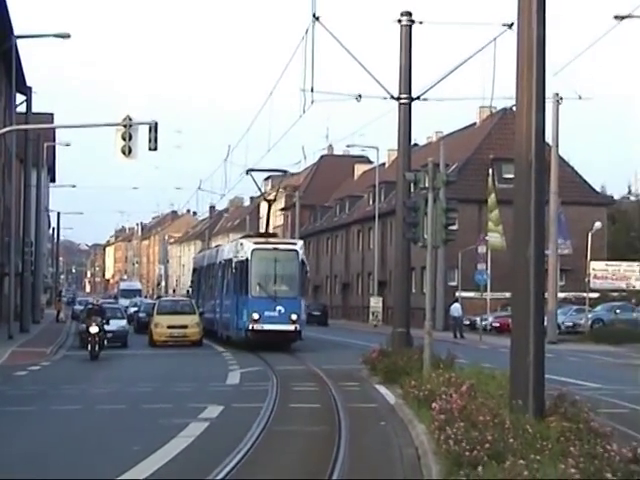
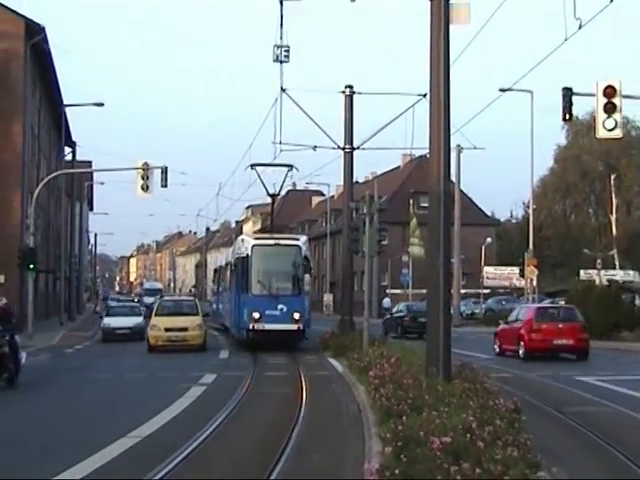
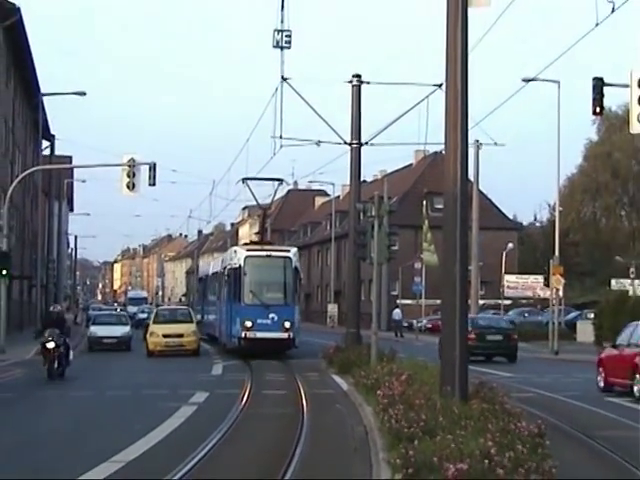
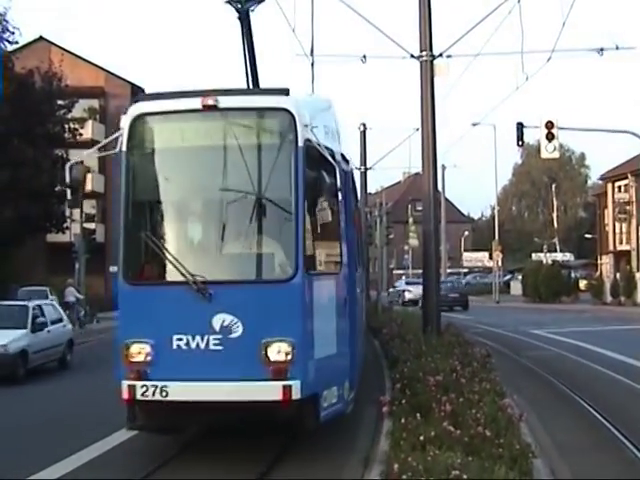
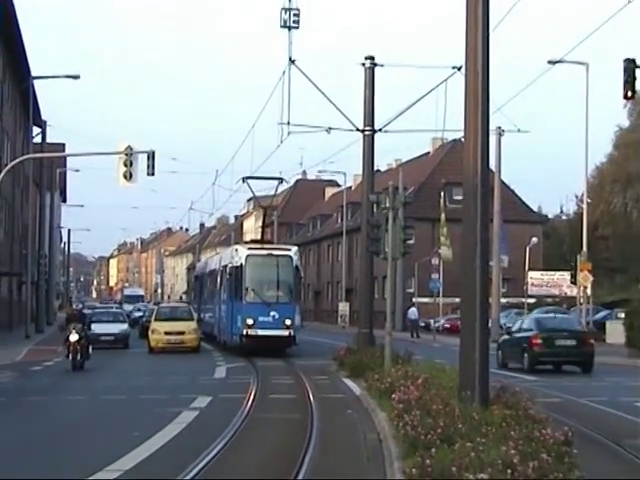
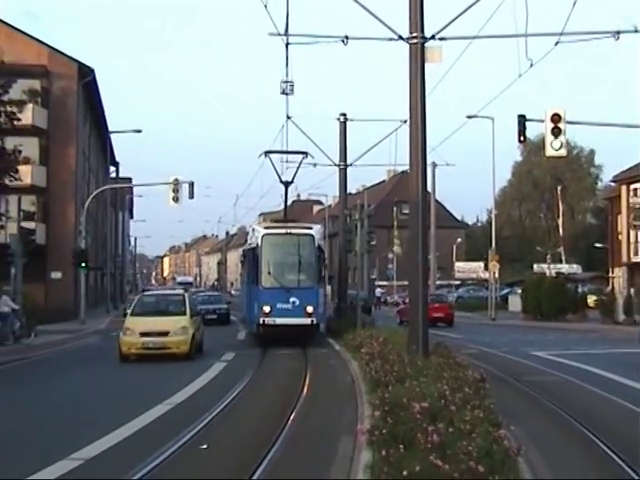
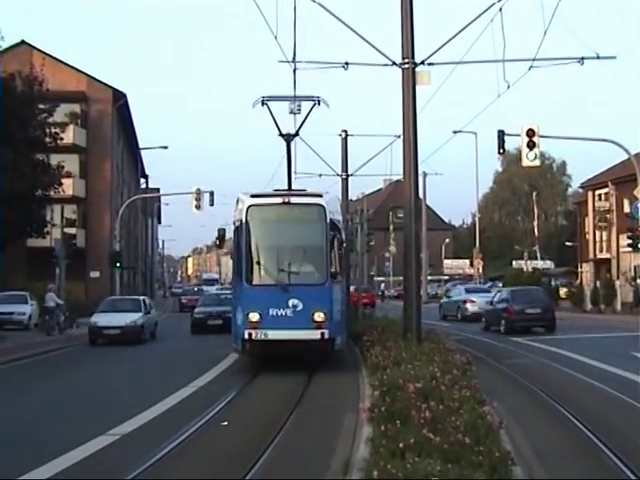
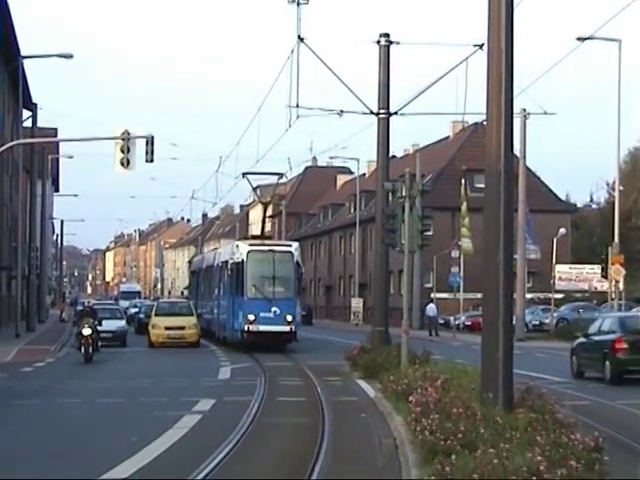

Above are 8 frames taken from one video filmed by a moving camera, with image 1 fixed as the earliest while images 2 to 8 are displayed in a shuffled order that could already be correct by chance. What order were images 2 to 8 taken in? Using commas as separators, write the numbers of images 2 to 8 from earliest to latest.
8, 5, 3, 2, 6, 7, 4
